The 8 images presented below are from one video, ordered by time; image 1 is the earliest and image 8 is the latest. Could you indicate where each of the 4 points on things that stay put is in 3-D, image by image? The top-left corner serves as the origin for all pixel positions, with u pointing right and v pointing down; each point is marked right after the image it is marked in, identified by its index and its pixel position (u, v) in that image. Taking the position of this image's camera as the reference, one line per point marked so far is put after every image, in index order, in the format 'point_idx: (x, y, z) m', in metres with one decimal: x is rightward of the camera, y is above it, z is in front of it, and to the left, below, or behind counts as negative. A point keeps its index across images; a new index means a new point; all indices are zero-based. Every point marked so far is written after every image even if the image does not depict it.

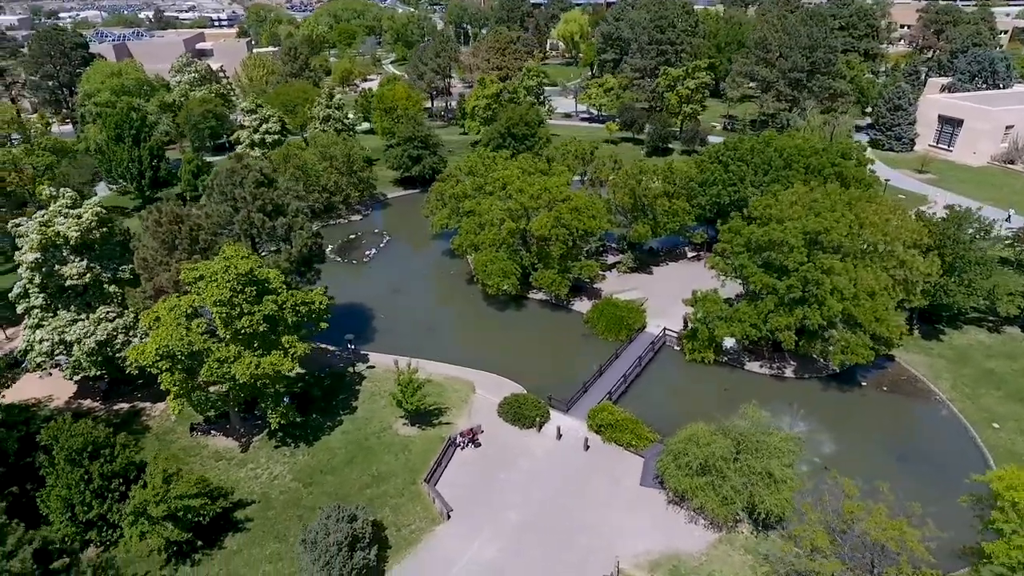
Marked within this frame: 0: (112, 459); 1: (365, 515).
0: (-12.3, -5.3, +19.3) m
1: (-4.6, -6.9, +19.1) m
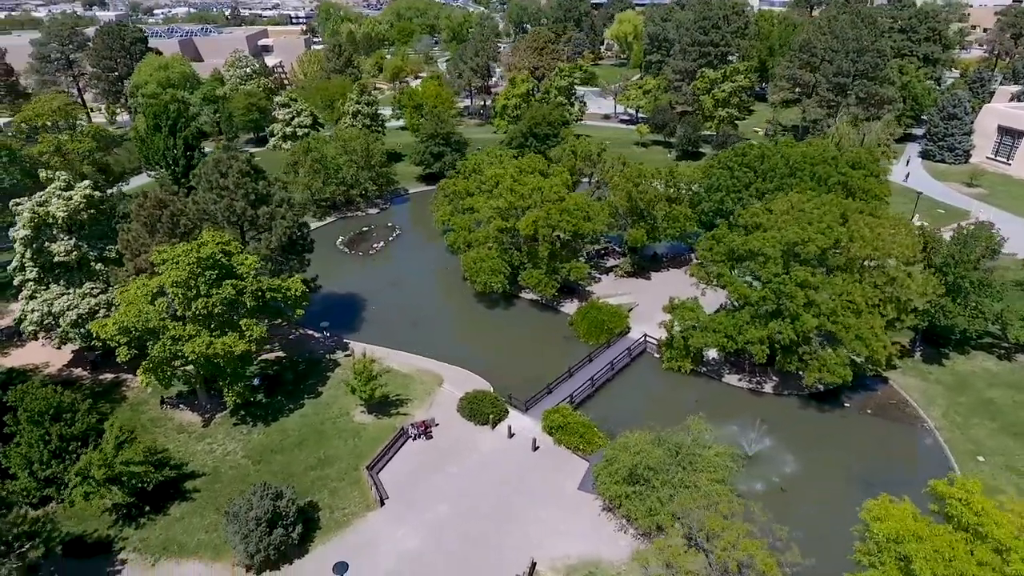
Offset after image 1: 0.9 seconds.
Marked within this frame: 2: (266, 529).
0: (-14.6, -4.5, +20.9) m
1: (-7.1, -6.5, +19.8) m
2: (-7.4, -7.2, +18.8) m
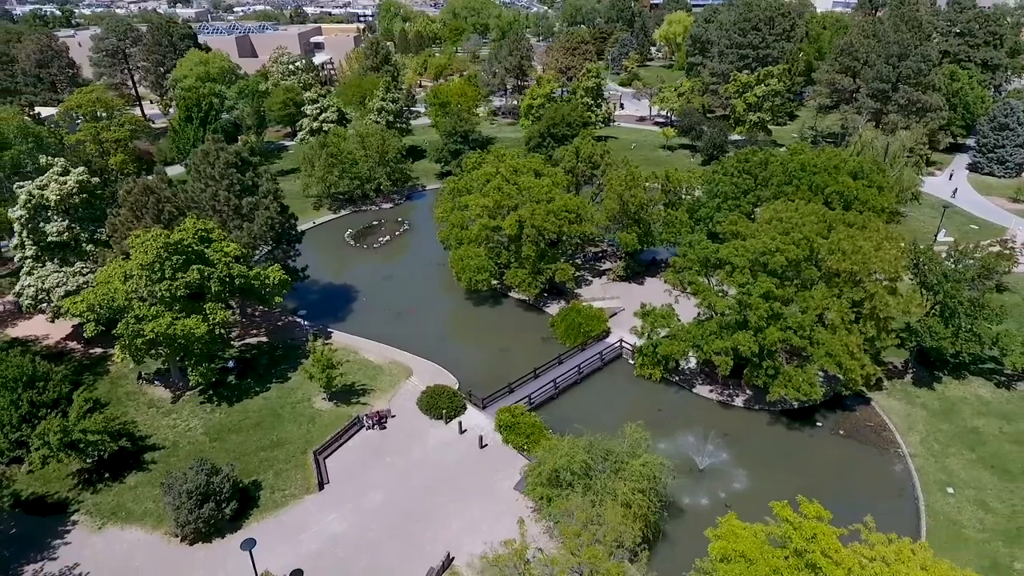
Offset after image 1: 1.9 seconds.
0: (-16.8, -3.7, +22.5) m
1: (-9.5, -6.1, +20.8) m
2: (-9.9, -6.7, +19.8) m
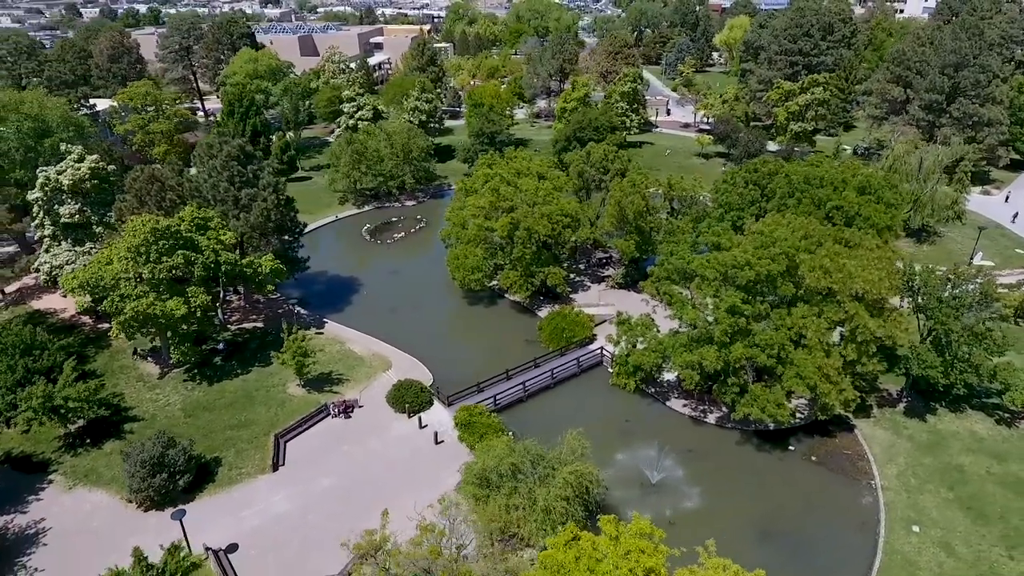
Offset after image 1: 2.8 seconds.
0: (-18.5, -2.8, +24.5) m
1: (-11.6, -5.6, +22.1) m
2: (-12.2, -6.2, +21.1) m
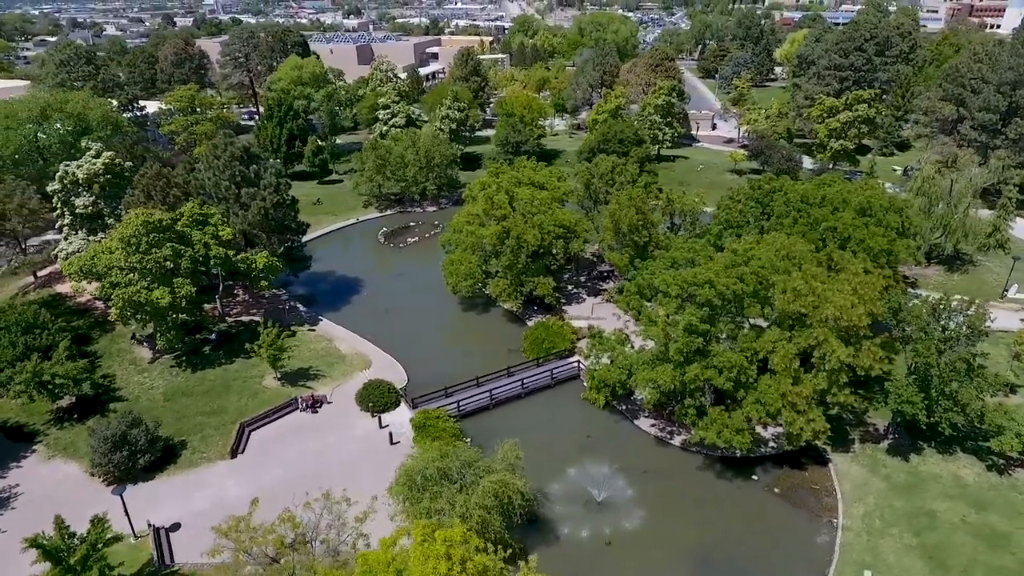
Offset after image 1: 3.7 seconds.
0: (-20.1, -2.1, +26.6) m
1: (-13.6, -5.2, +23.4) m
2: (-14.3, -5.7, +22.4) m
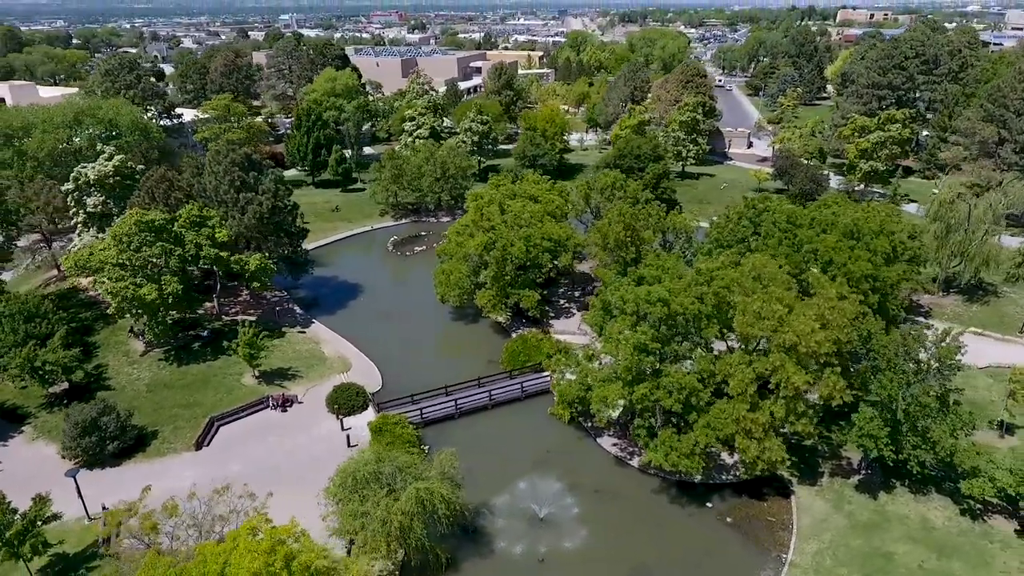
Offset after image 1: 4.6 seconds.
0: (-21.5, -1.7, +28.5) m
1: (-15.4, -5.0, +24.6) m
2: (-16.3, -5.5, +23.7) m
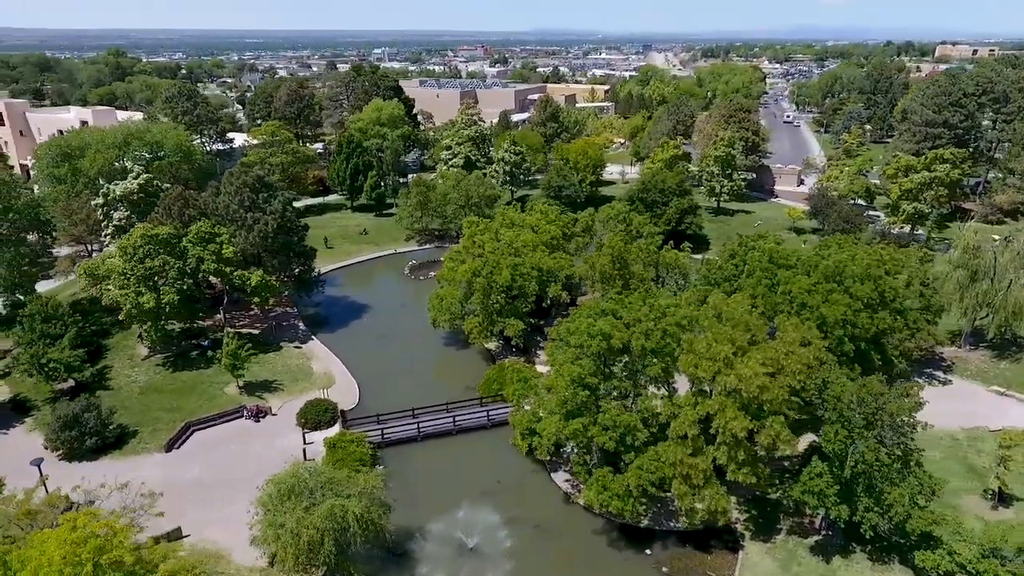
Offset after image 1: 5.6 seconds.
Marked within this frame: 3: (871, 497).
0: (-22.7, -1.9, +31.1) m
1: (-17.4, -5.3, +26.4) m
2: (-18.3, -5.7, +25.7) m
3: (+11.2, -6.6, +19.7) m
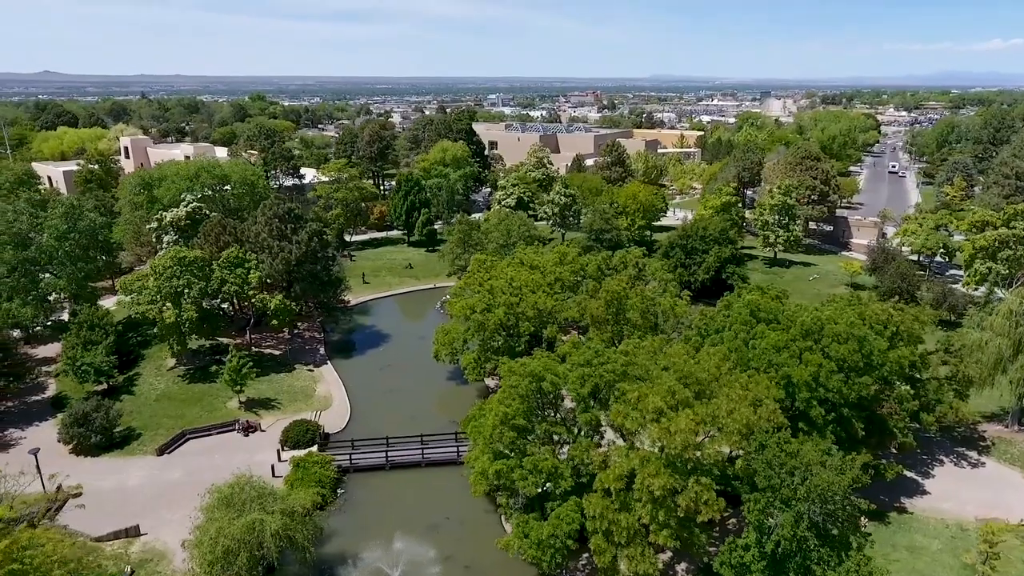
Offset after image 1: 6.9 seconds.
0: (-23.2, -2.6, +35.0) m
1: (-18.9, -5.9, +29.3) m
2: (-20.0, -6.2, +28.6) m
3: (+8.1, -8.2, +17.7) m
